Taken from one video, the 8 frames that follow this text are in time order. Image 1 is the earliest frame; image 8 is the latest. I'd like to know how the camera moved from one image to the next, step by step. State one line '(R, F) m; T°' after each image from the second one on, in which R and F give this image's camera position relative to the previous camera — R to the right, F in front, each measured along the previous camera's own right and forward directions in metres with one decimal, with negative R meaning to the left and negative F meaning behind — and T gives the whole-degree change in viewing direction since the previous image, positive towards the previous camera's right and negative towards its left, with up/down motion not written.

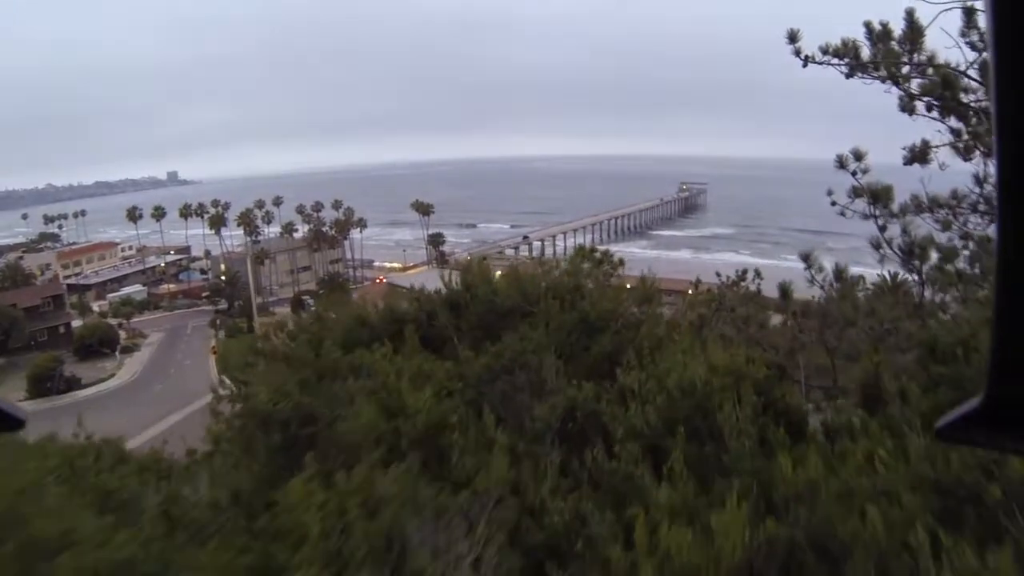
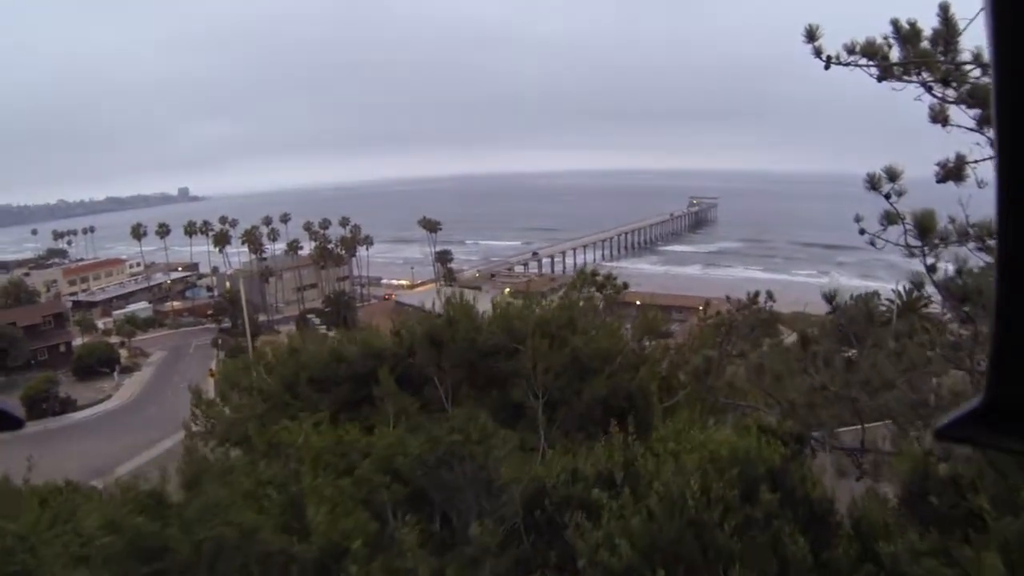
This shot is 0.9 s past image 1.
(+0.2, +0.7) m; -1°
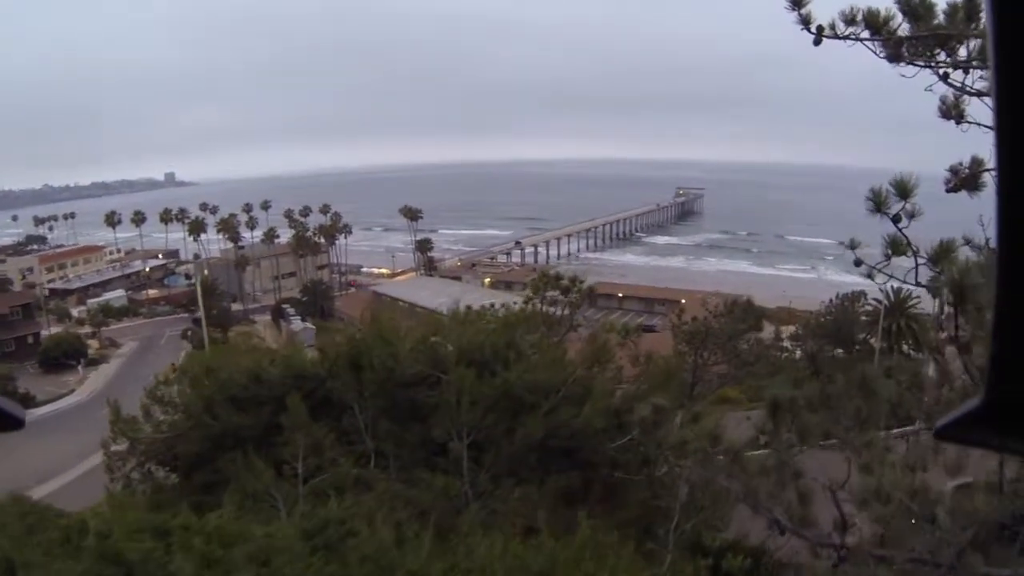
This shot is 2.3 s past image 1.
(+0.4, +0.9) m; +1°
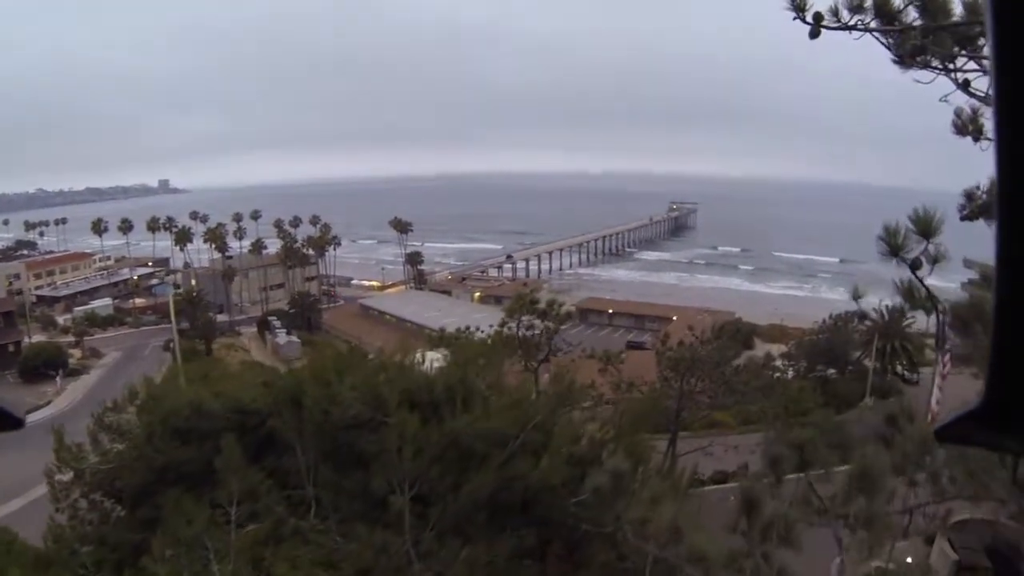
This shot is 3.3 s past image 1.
(+0.2, +0.5) m; 0°
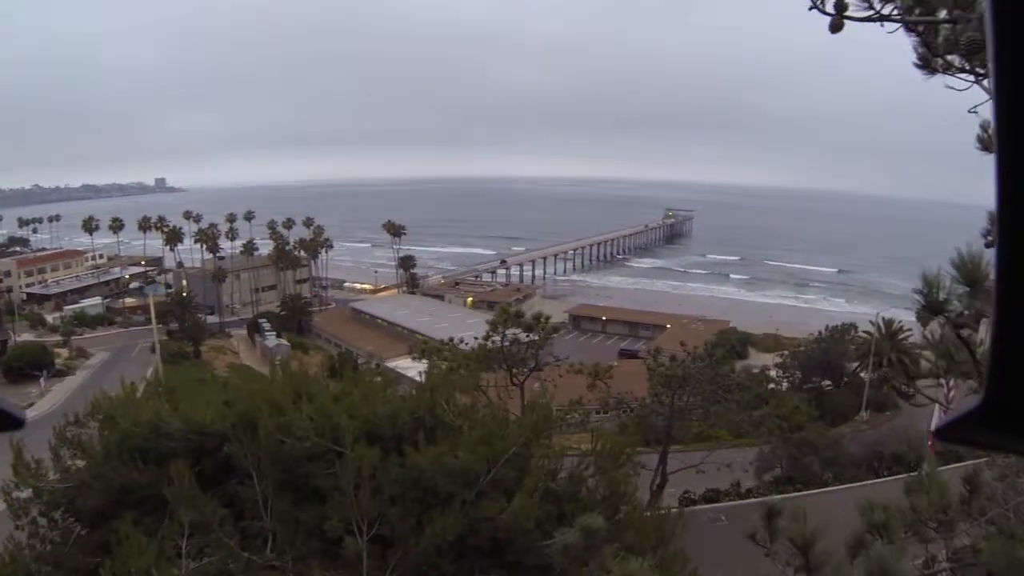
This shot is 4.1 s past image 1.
(+0.1, +0.4) m; 0°
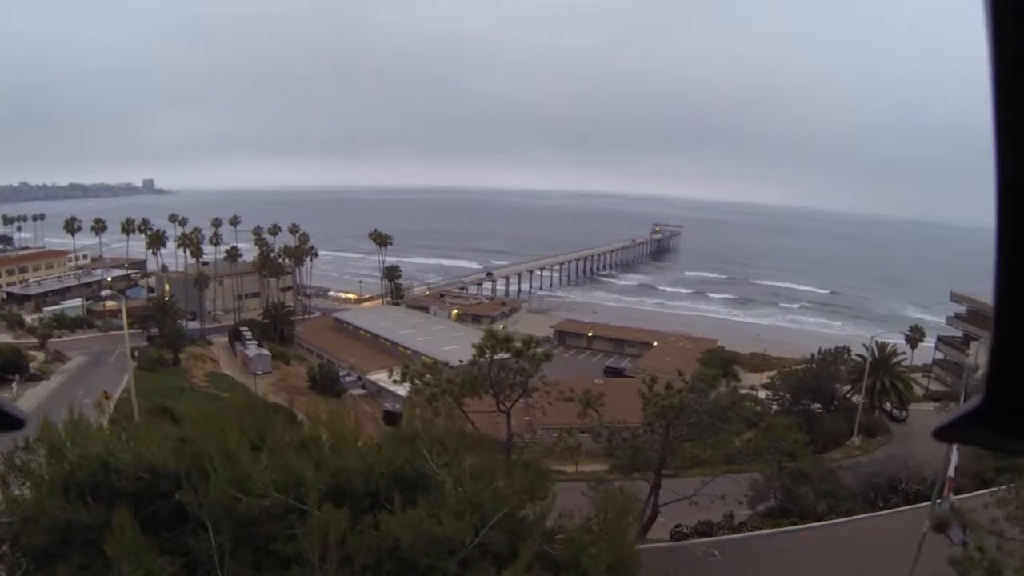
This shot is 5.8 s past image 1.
(0.0, +0.5) m; +1°
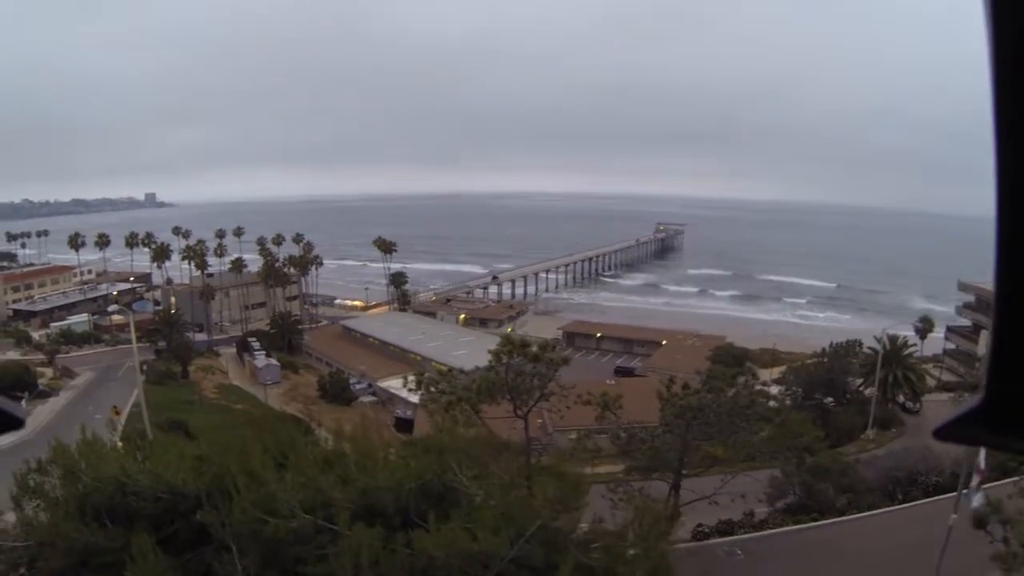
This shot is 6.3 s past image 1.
(-0.1, +0.1) m; 0°
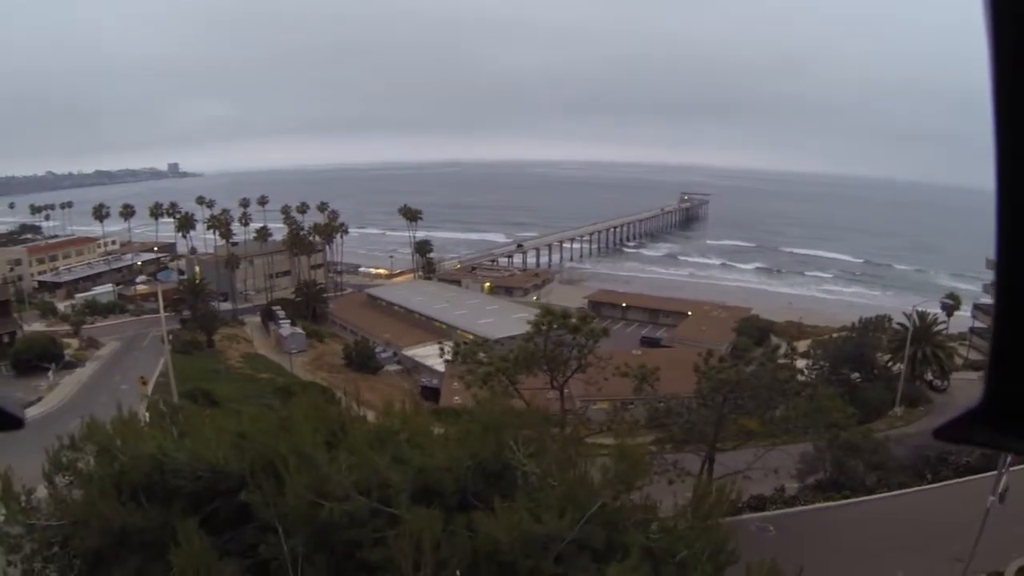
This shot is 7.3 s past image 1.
(-0.2, +0.3) m; -2°
